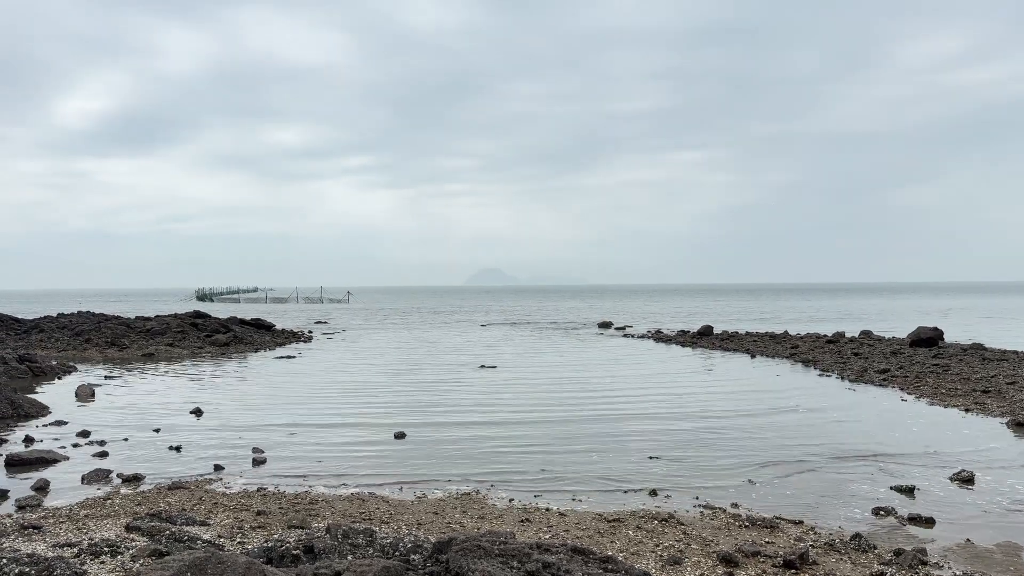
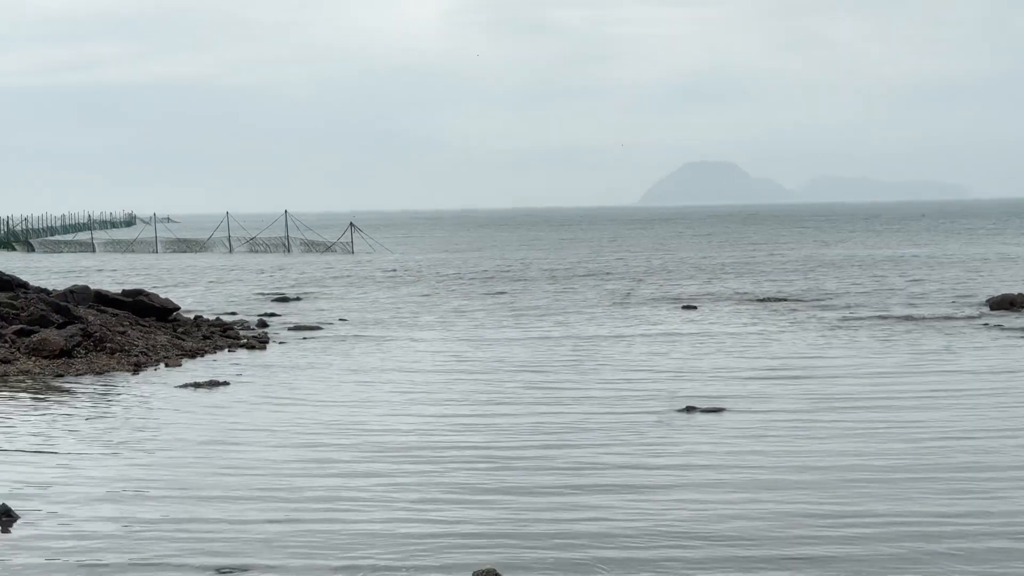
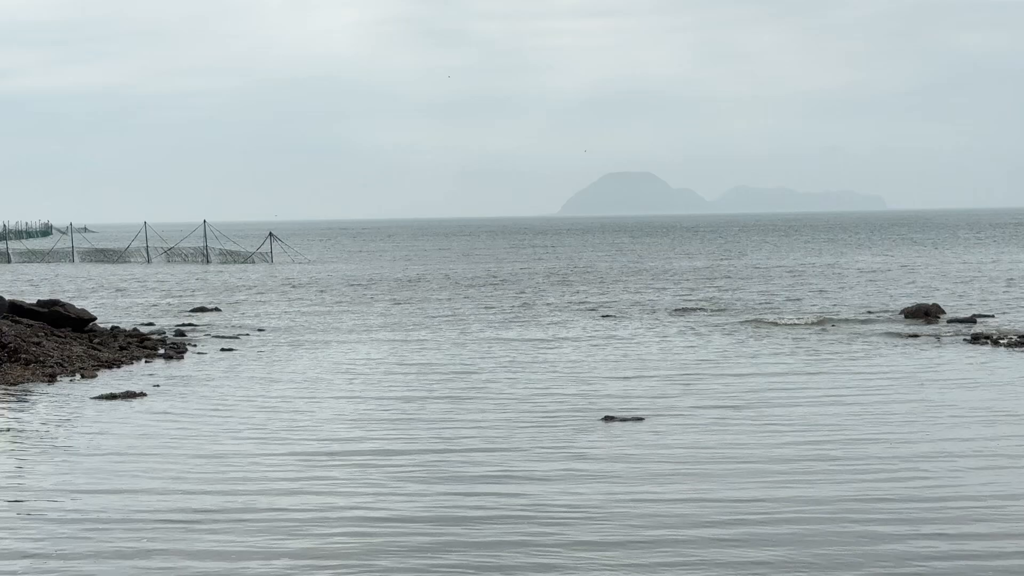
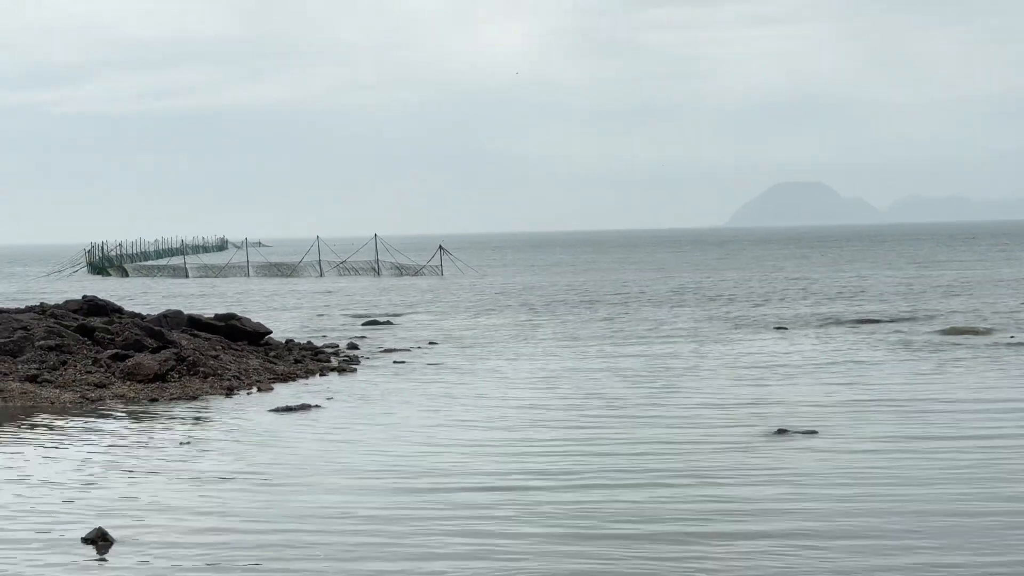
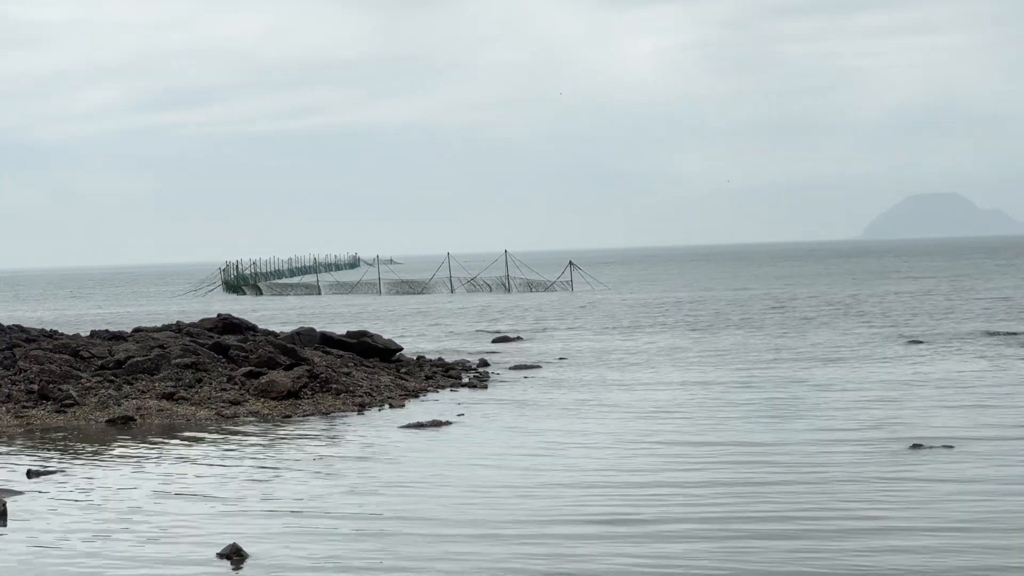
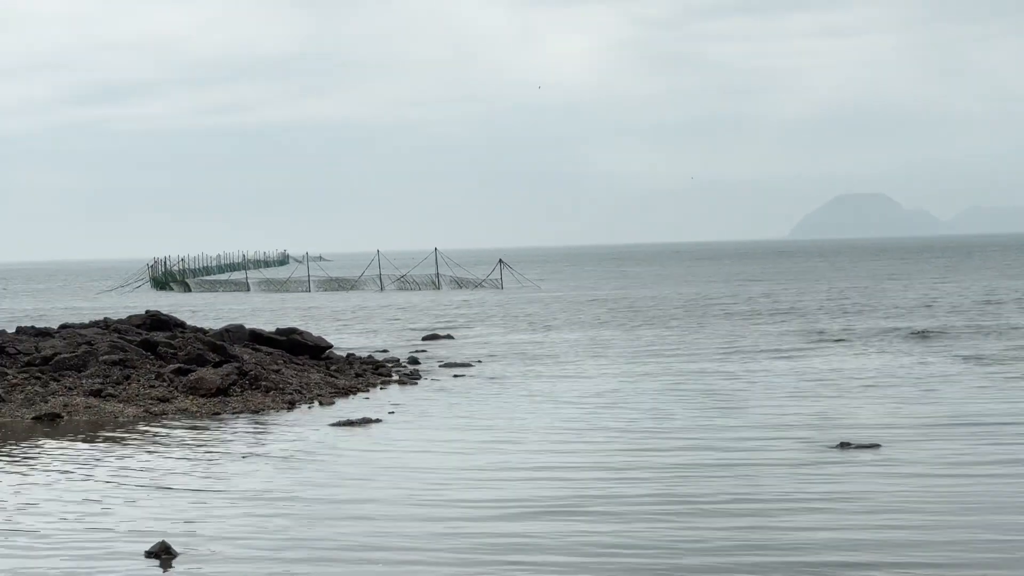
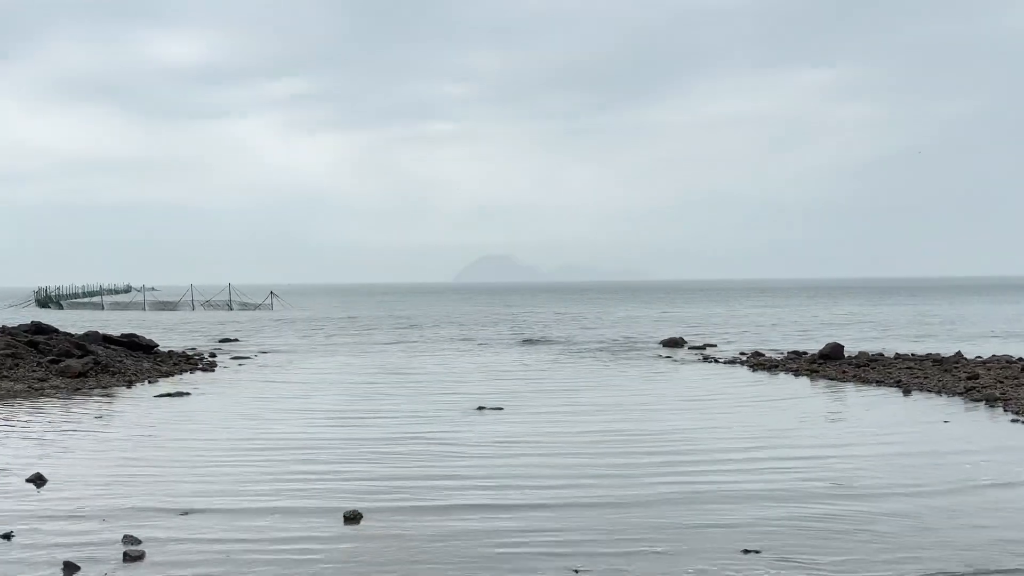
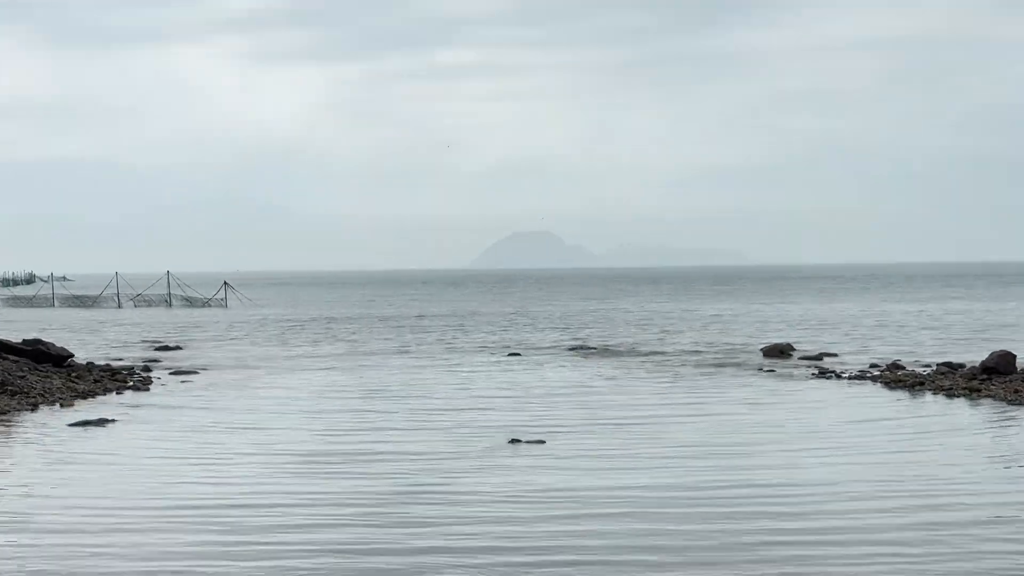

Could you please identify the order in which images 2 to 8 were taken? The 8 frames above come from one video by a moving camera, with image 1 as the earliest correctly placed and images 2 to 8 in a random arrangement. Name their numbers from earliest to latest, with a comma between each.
7, 8, 3, 2, 4, 6, 5
